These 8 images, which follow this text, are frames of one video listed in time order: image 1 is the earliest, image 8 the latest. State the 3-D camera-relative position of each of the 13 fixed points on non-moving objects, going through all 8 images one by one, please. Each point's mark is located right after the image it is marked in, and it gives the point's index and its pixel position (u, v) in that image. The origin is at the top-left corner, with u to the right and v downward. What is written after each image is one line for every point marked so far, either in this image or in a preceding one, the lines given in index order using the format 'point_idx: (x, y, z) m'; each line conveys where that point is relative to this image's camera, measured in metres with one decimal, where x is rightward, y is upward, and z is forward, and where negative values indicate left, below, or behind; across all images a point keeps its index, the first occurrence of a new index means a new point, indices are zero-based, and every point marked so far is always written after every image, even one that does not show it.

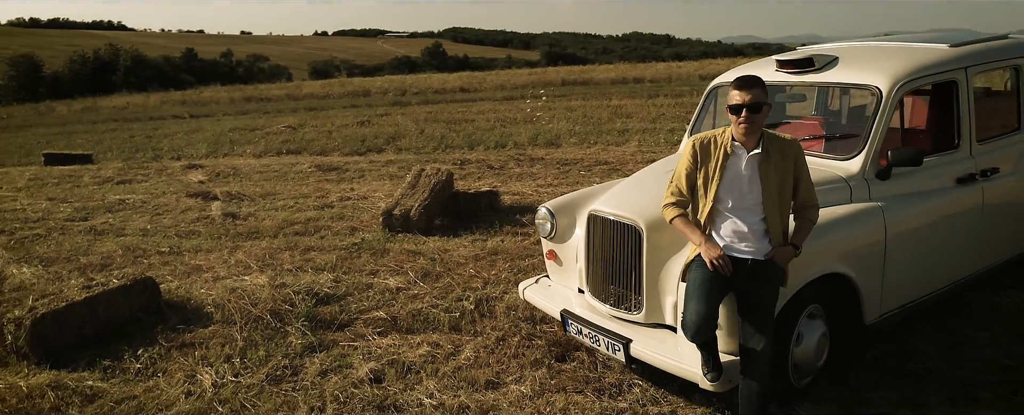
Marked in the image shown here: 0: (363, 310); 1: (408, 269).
0: (-0.9, -0.7, +4.6) m
1: (-0.8, -0.4, +5.3) m
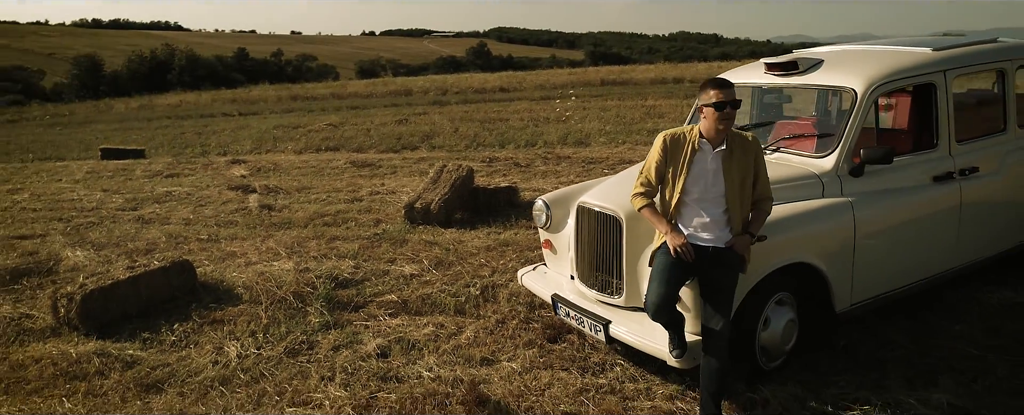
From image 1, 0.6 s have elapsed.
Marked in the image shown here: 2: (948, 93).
0: (-0.9, -0.6, +5.0) m
1: (-0.7, -0.4, +5.6) m
2: (+2.4, +0.6, +4.0) m
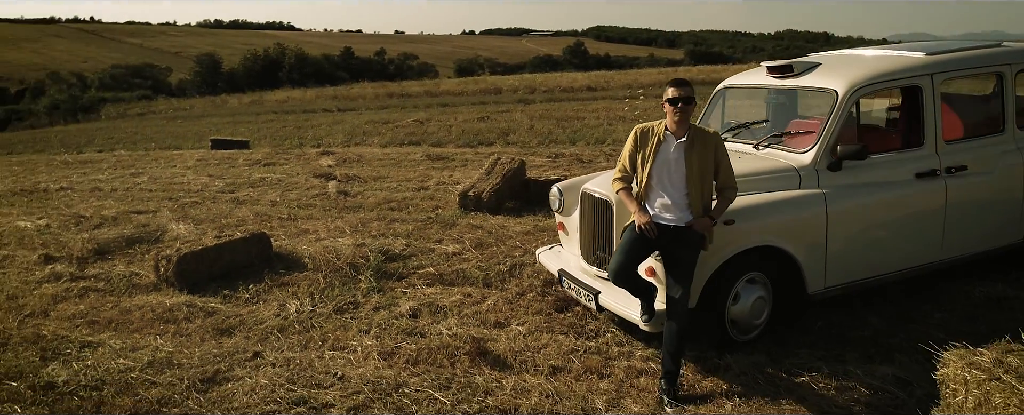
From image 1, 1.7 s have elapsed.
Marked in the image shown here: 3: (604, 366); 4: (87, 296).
0: (-0.7, -0.5, +5.7) m
1: (-0.4, -0.3, +6.3) m
2: (+2.5, +0.7, +4.3) m
3: (+0.5, -0.8, +3.9) m
4: (-3.3, -0.7, +5.5) m
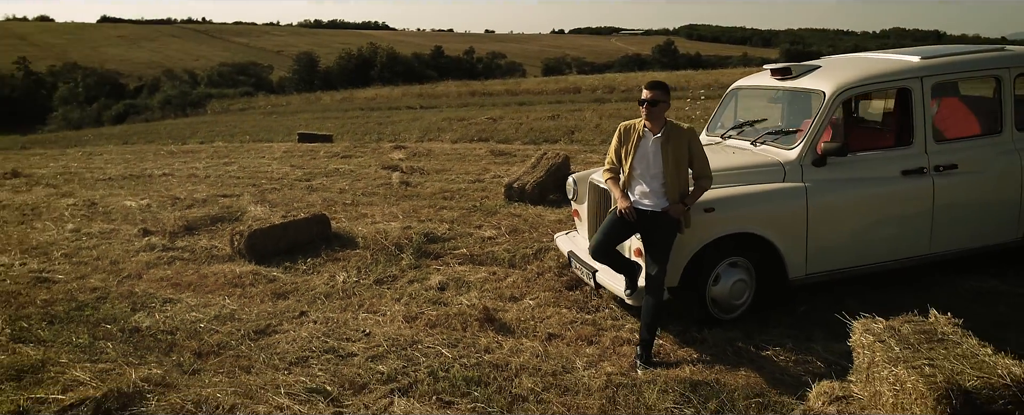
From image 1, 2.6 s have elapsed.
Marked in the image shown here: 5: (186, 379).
0: (-0.5, -0.4, +6.3) m
1: (-0.1, -0.2, +6.9) m
2: (+2.6, +0.7, +4.5) m
3: (+0.5, -0.8, +4.4) m
4: (-3.0, -0.5, +6.5) m
5: (-1.7, -0.9, +3.8) m
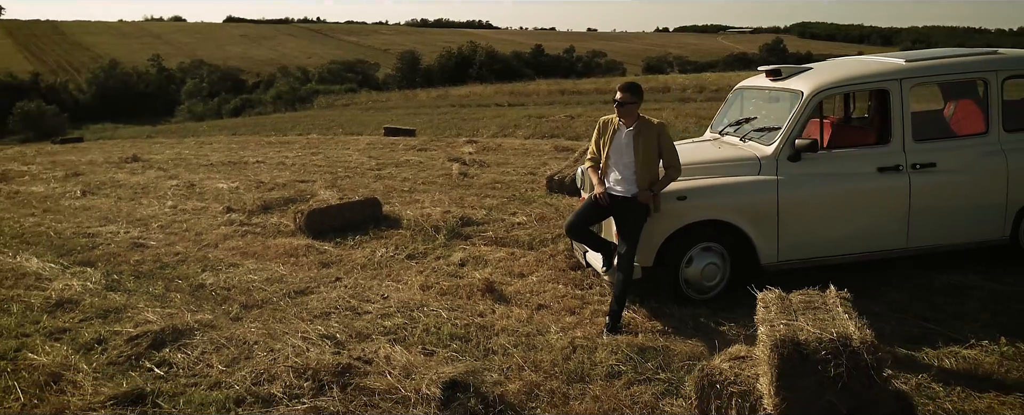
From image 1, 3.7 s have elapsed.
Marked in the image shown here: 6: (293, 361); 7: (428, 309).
0: (-0.2, -0.2, +6.9) m
1: (+0.2, -0.1, +7.4) m
2: (+2.6, +0.7, +4.8) m
3: (+0.5, -0.7, +4.9) m
4: (-2.8, -0.3, +7.4) m
5: (-1.8, -0.7, +4.7) m
6: (-1.2, -0.8, +3.9) m
7: (-0.6, -0.7, +4.9) m
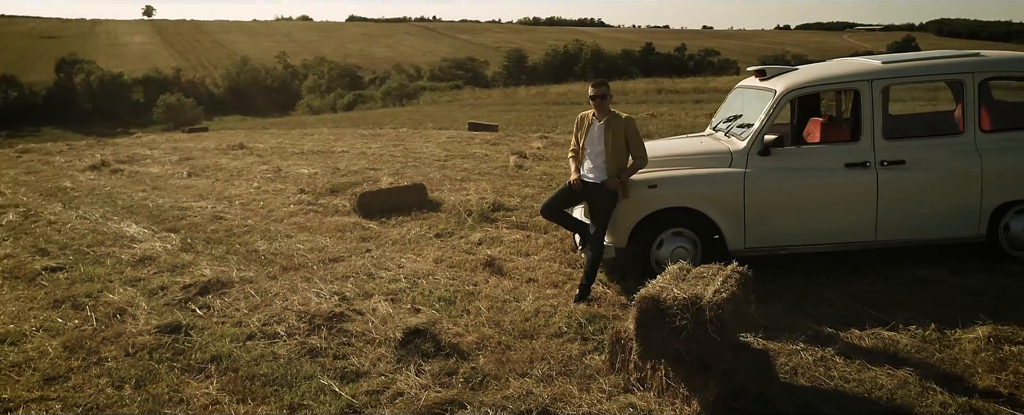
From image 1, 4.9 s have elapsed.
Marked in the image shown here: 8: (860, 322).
0: (0.0, -0.1, +7.6) m
1: (+0.6, +0.1, +8.0) m
2: (+2.5, +0.8, +5.0) m
3: (+0.4, -0.6, +5.4) m
4: (-2.4, -0.1, +8.5) m
5: (-1.9, -0.6, +5.6) m
6: (-1.4, -0.7, +4.7) m
7: (-0.6, -0.5, +5.7) m
8: (+2.1, -0.7, +4.3) m
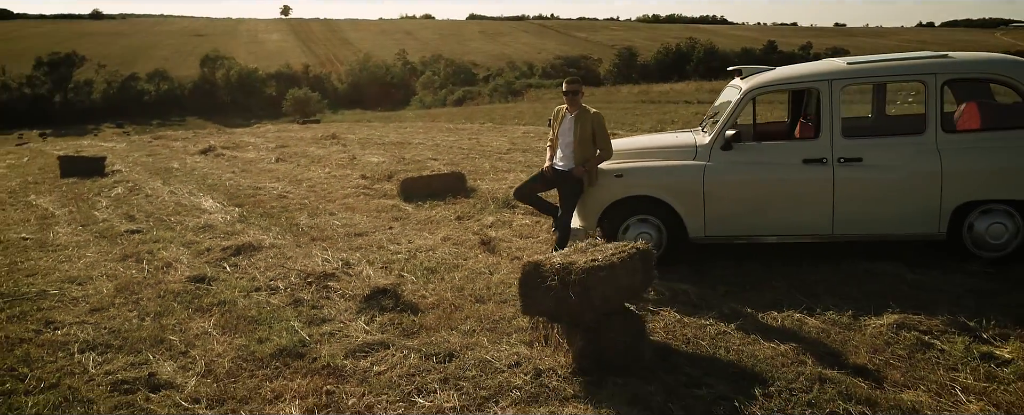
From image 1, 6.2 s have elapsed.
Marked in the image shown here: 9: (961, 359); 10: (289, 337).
0: (+0.2, 0.0, +8.1) m
1: (+0.9, +0.2, +8.5) m
2: (+2.4, +0.8, +5.2) m
3: (+0.3, -0.4, +6.0) m
4: (-2.0, +0.2, +9.4) m
5: (-2.0, -0.4, +6.5) m
6: (-1.6, -0.5, +5.6) m
7: (-0.7, -0.4, +6.4) m
8: (+1.7, -0.6, +4.6) m
9: (+2.3, -0.8, +3.7) m
10: (-1.3, -0.8, +4.2) m
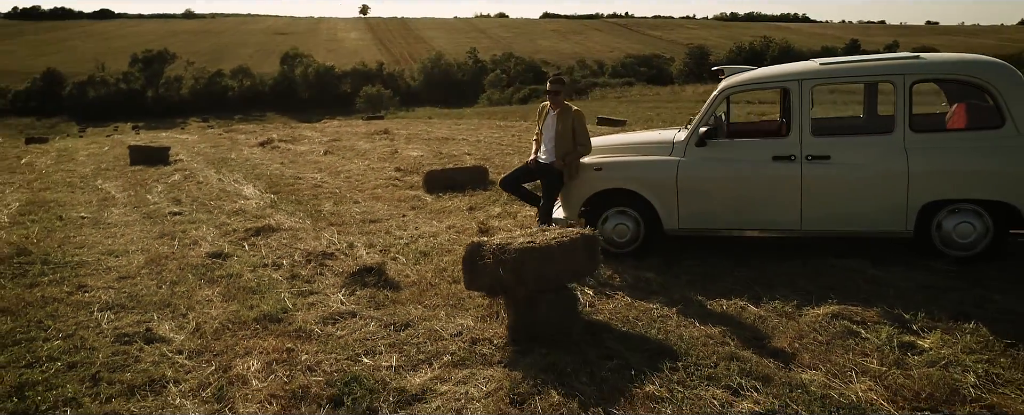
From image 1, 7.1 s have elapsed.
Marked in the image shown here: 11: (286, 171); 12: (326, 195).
0: (+0.4, +0.1, +8.5) m
1: (+1.0, +0.2, +8.8) m
2: (+2.2, +0.8, +5.4) m
3: (+0.2, -0.4, +6.4) m
4: (-1.7, +0.3, +10.0) m
5: (-2.0, -0.2, +7.1) m
6: (-1.7, -0.4, +6.1) m
7: (-0.7, -0.3, +6.8) m
8: (+1.5, -0.6, +4.8) m
9: (+2.0, -0.8, +3.9) m
10: (-1.6, -0.7, +4.8) m
11: (-3.6, +0.6, +11.5) m
12: (-2.4, +0.2, +9.3) m
